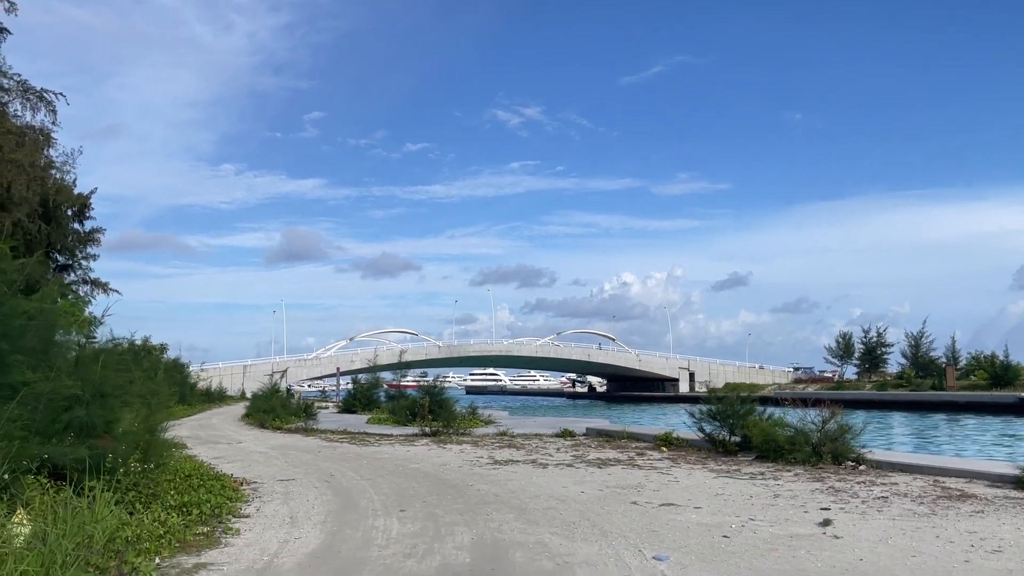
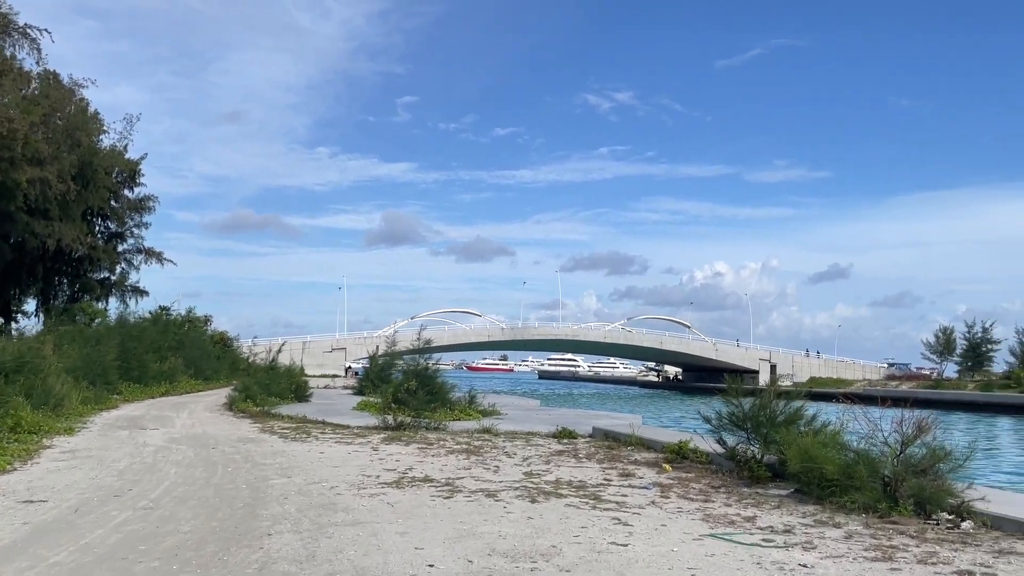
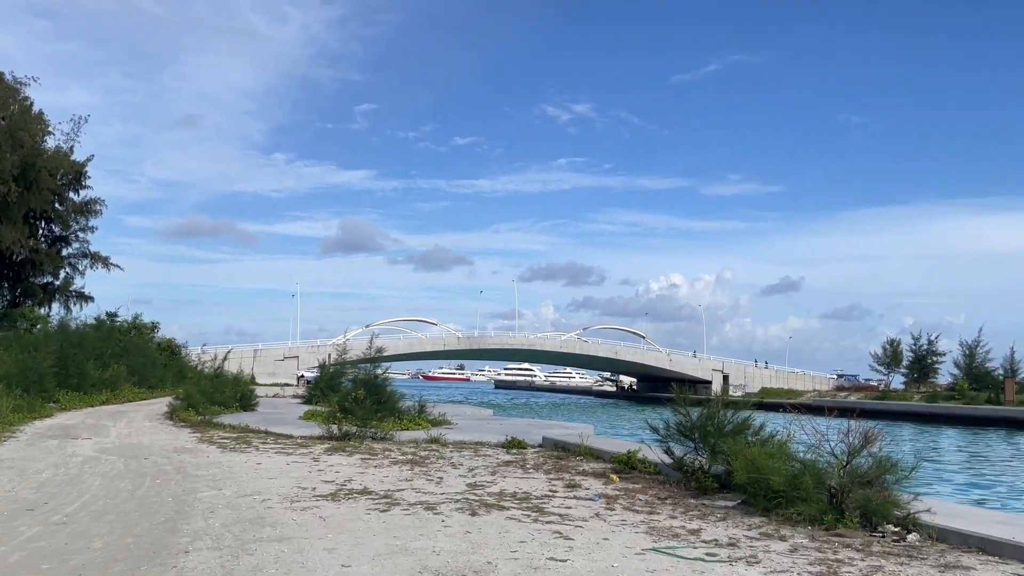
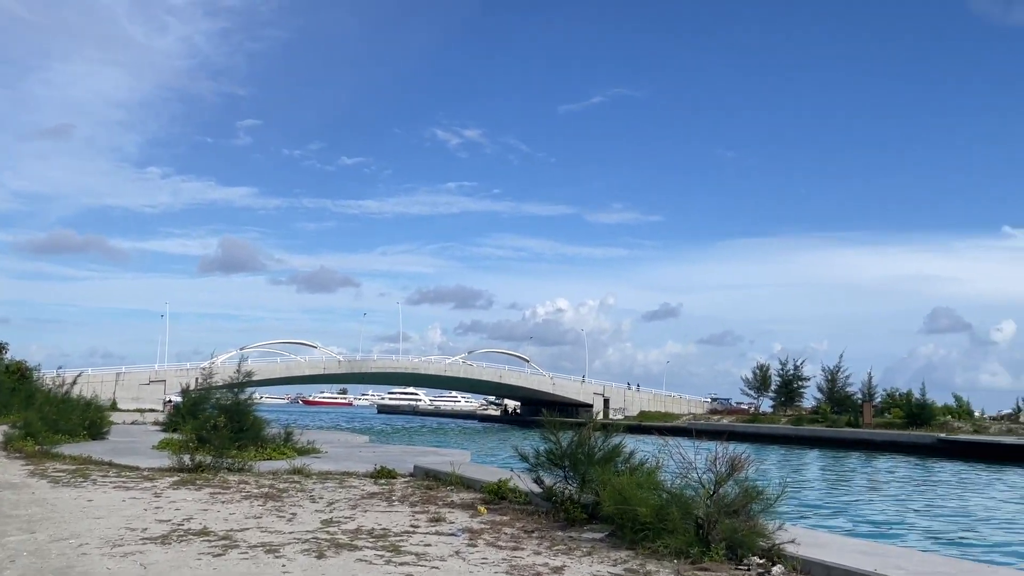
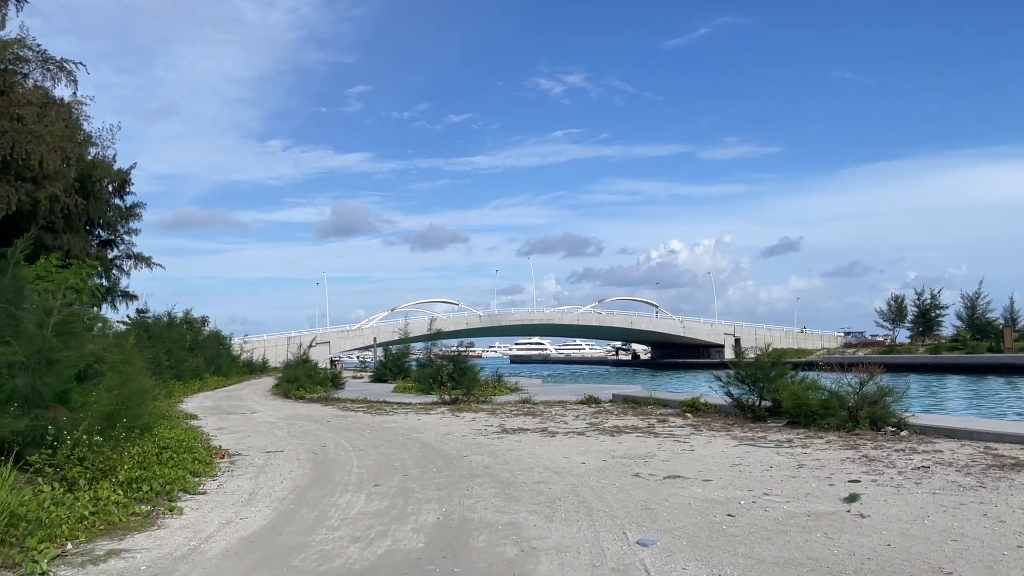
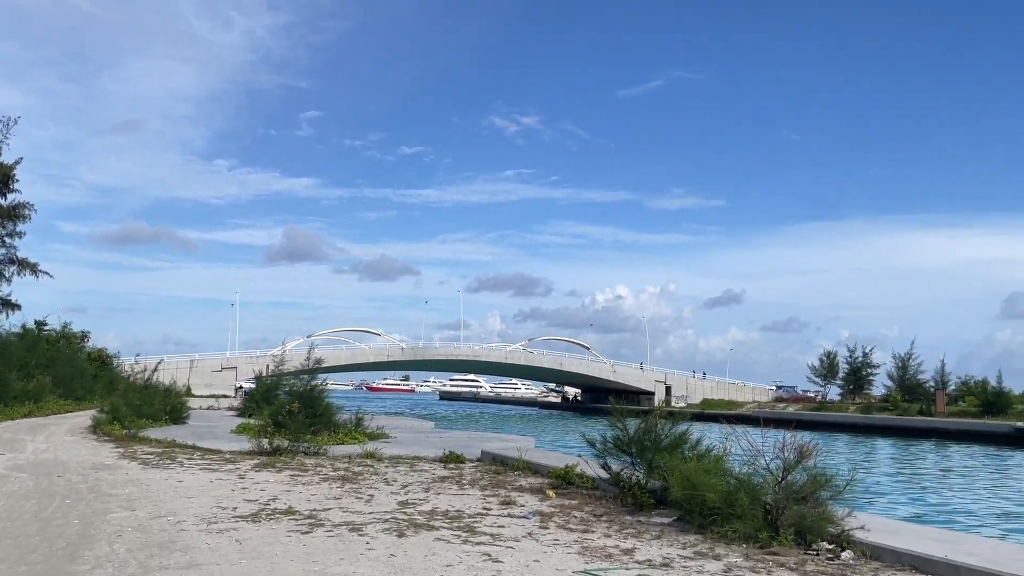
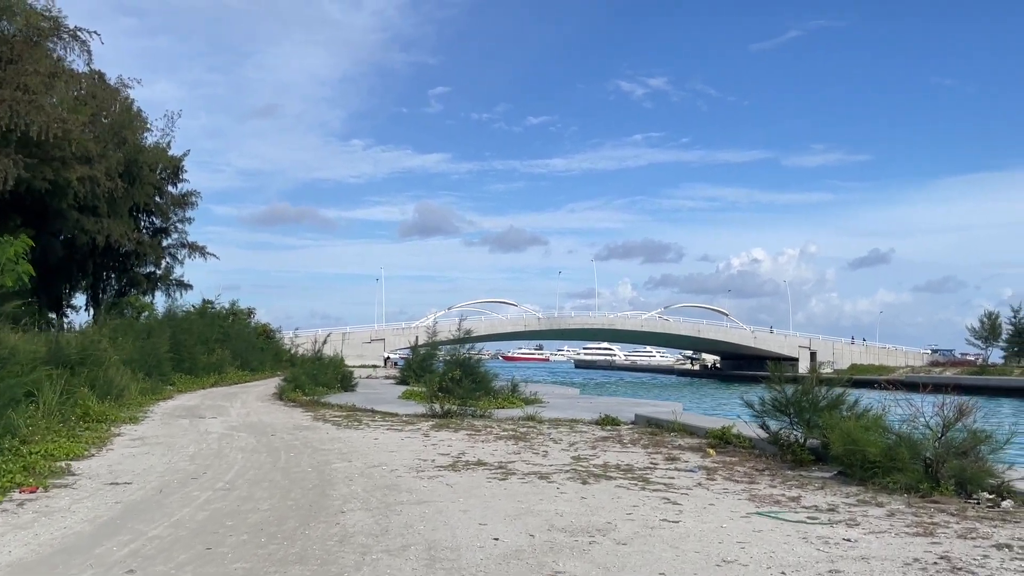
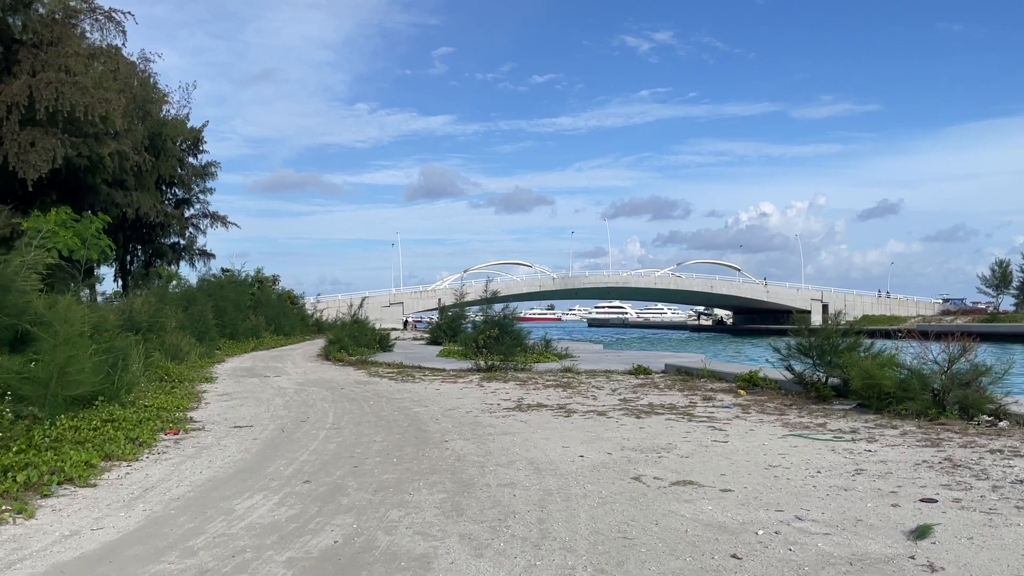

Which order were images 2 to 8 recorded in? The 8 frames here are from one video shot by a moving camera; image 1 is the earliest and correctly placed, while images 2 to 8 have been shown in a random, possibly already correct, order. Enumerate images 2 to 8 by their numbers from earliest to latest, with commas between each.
5, 8, 7, 2, 3, 6, 4
